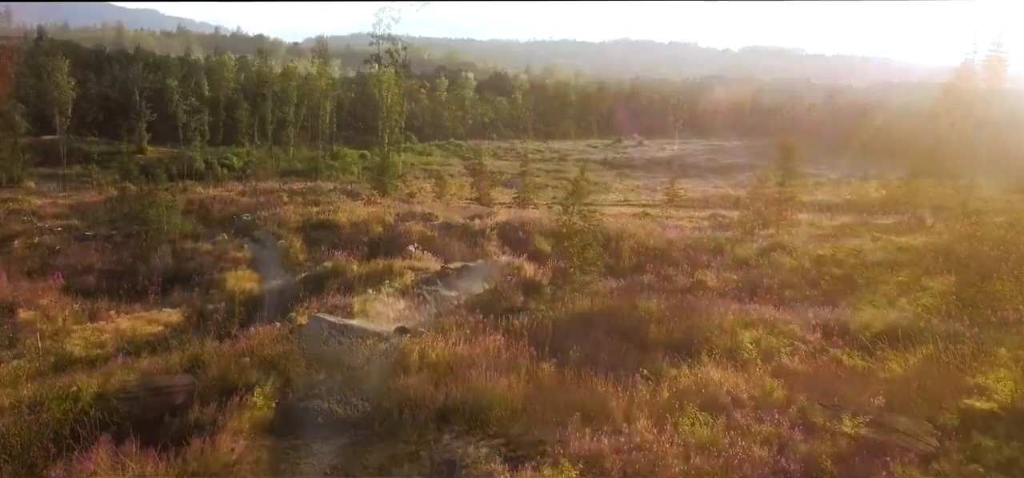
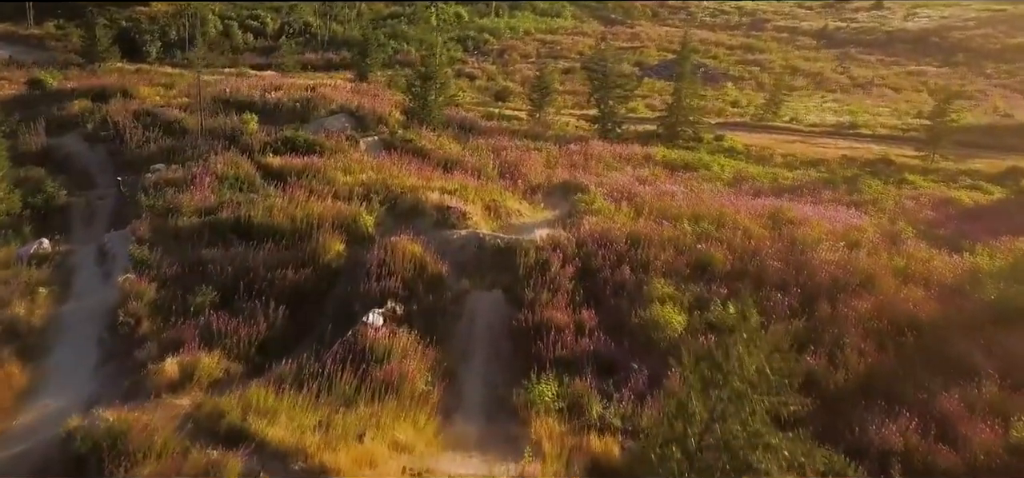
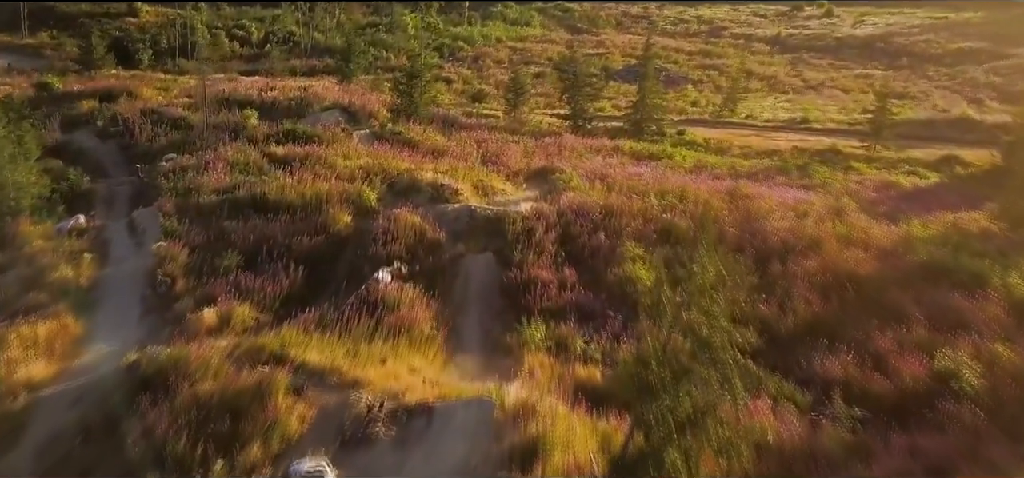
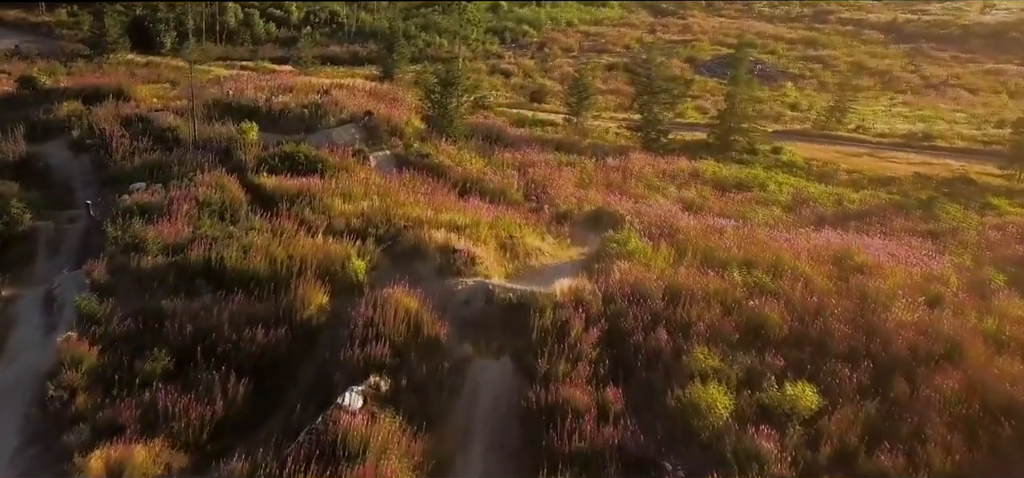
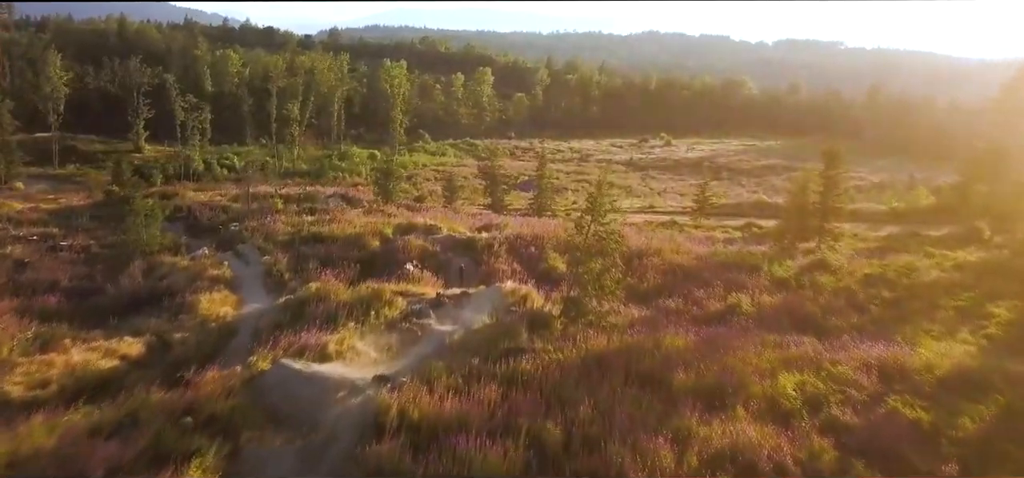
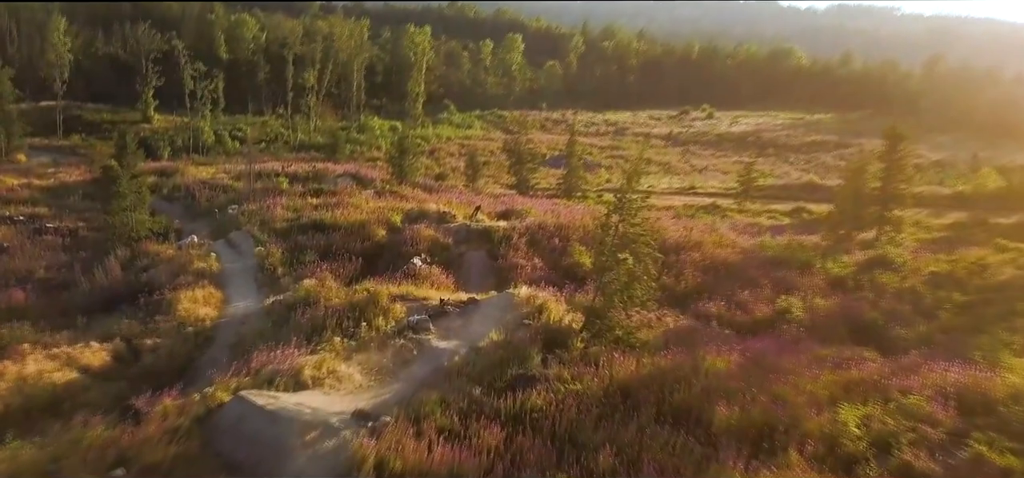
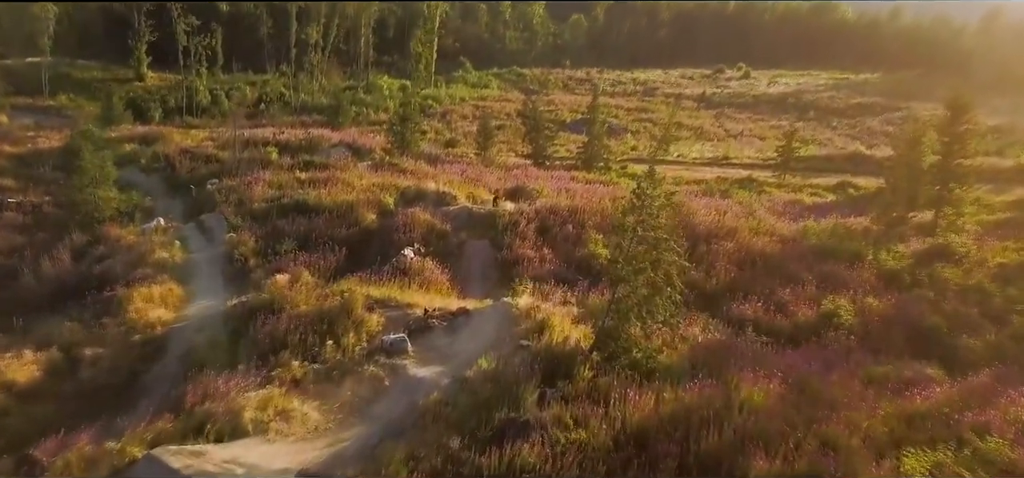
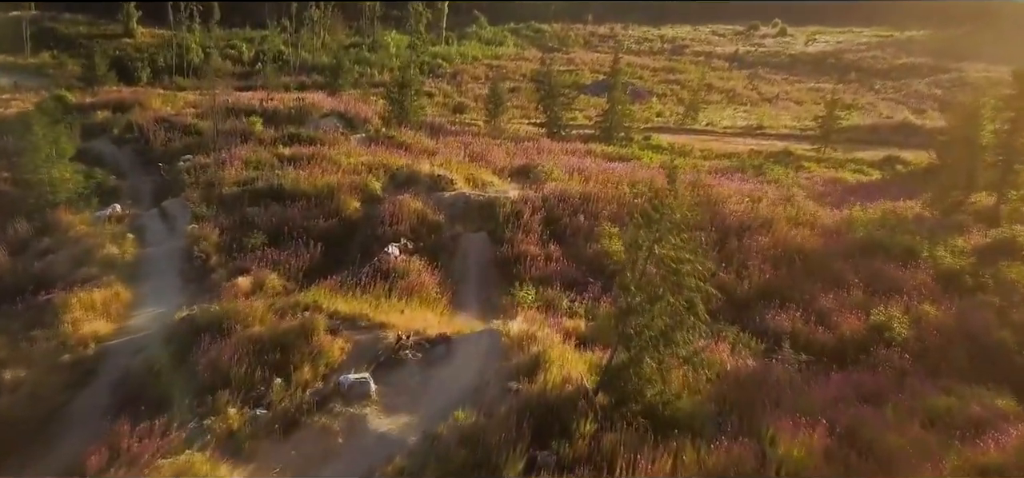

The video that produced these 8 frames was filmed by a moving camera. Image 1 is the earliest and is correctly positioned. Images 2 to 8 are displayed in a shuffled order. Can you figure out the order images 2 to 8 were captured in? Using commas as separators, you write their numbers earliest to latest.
5, 6, 7, 8, 3, 2, 4
